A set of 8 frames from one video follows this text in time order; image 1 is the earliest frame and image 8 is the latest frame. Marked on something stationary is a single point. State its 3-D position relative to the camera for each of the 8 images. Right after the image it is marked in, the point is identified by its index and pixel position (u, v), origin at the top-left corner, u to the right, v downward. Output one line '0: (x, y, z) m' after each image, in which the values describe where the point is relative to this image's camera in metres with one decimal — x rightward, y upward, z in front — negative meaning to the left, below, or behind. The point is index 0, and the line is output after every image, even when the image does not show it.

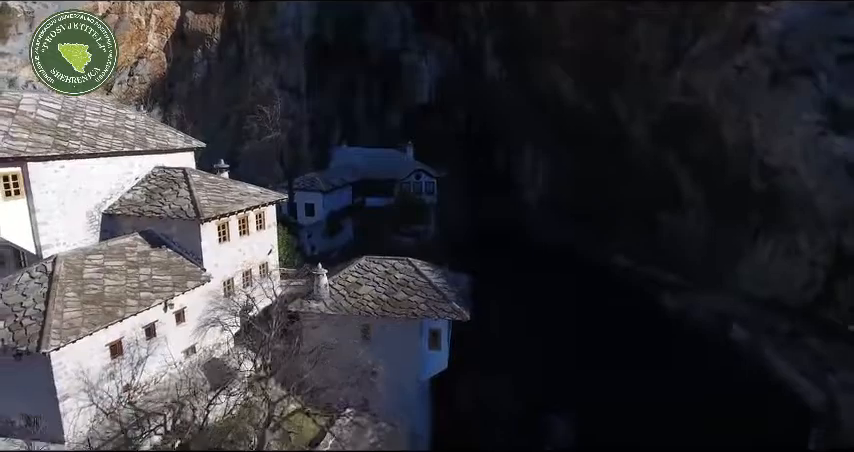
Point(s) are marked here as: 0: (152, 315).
0: (-6.7, -2.3, +11.4) m
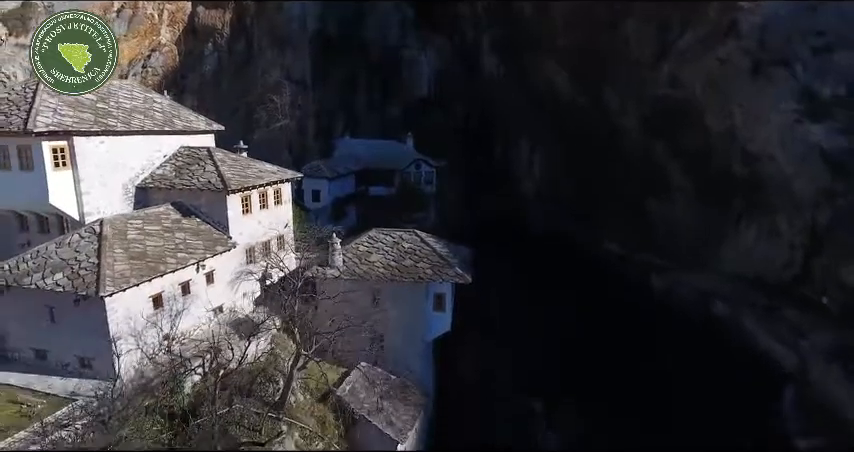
0: (-6.5, -1.4, +12.7) m
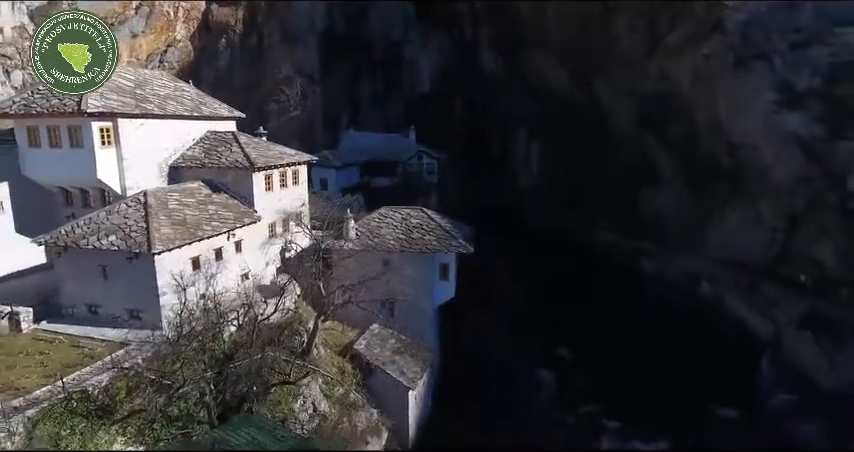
0: (-6.3, -0.5, +14.3) m
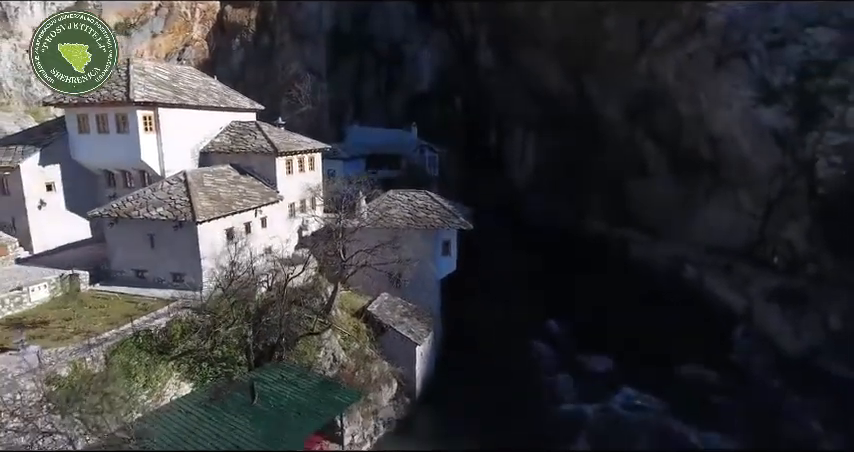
0: (-6.1, +0.3, +16.2) m
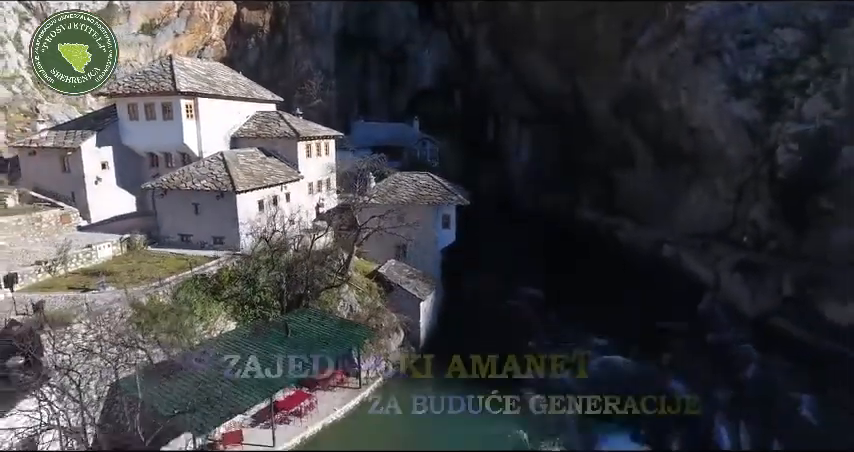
0: (-6.0, +1.4, +18.9) m
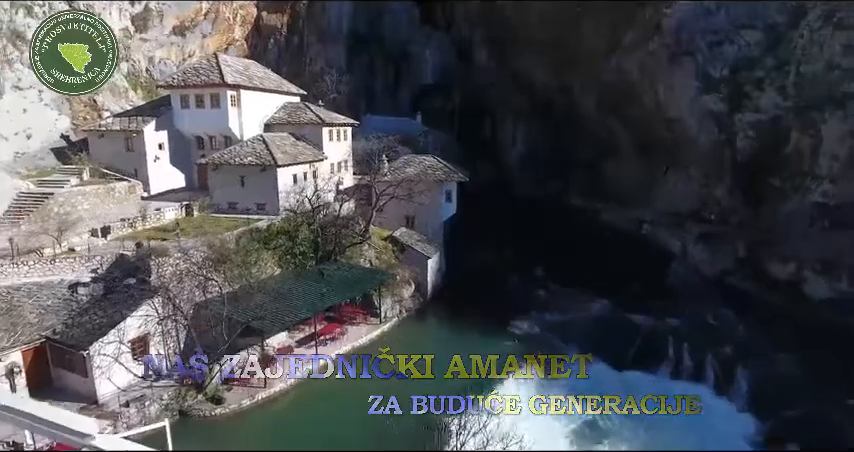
0: (-5.7, +2.8, +22.6) m
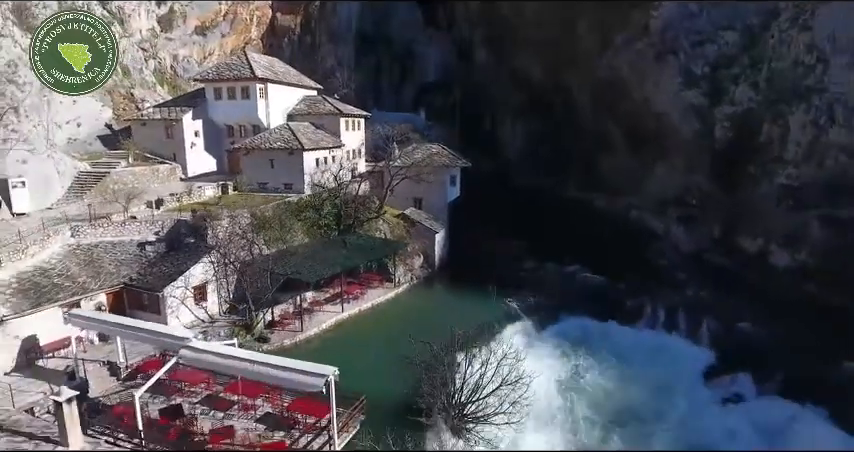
0: (-5.3, +3.9, +25.4) m
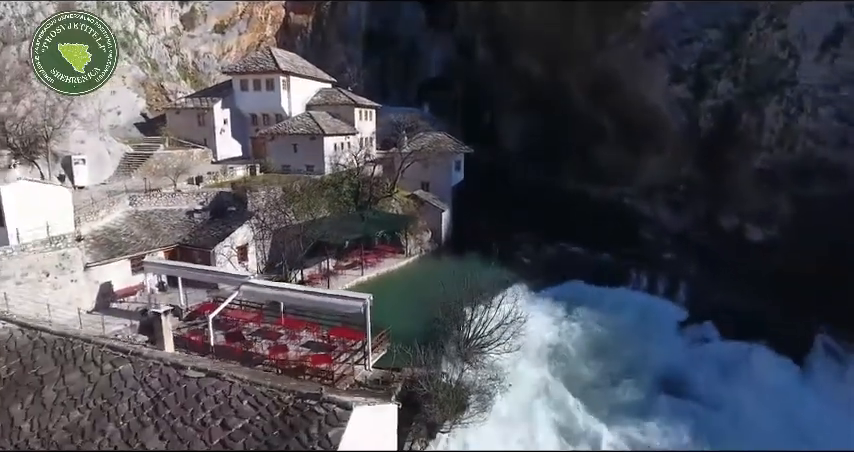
0: (-4.9, +5.1, +28.0) m
